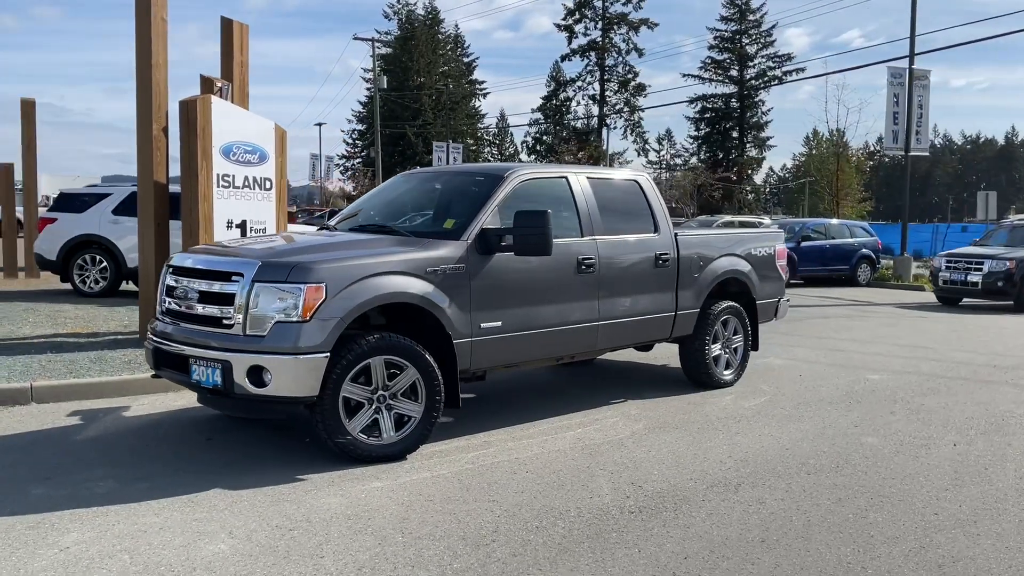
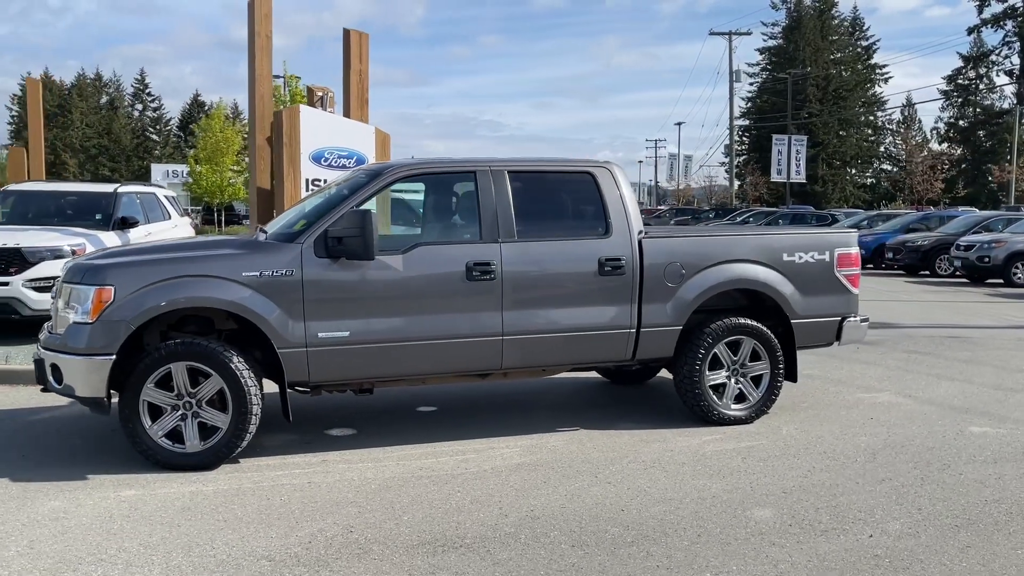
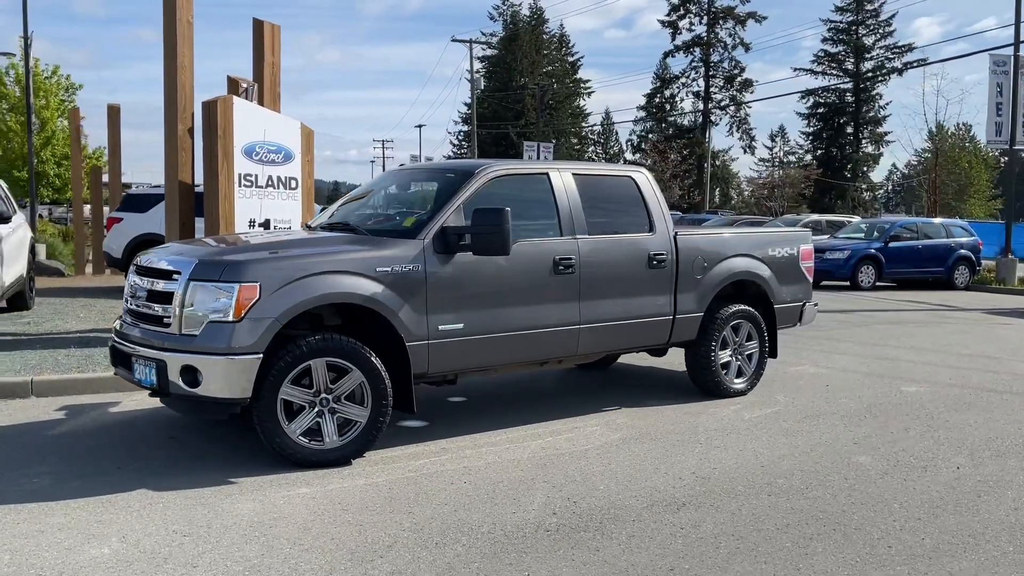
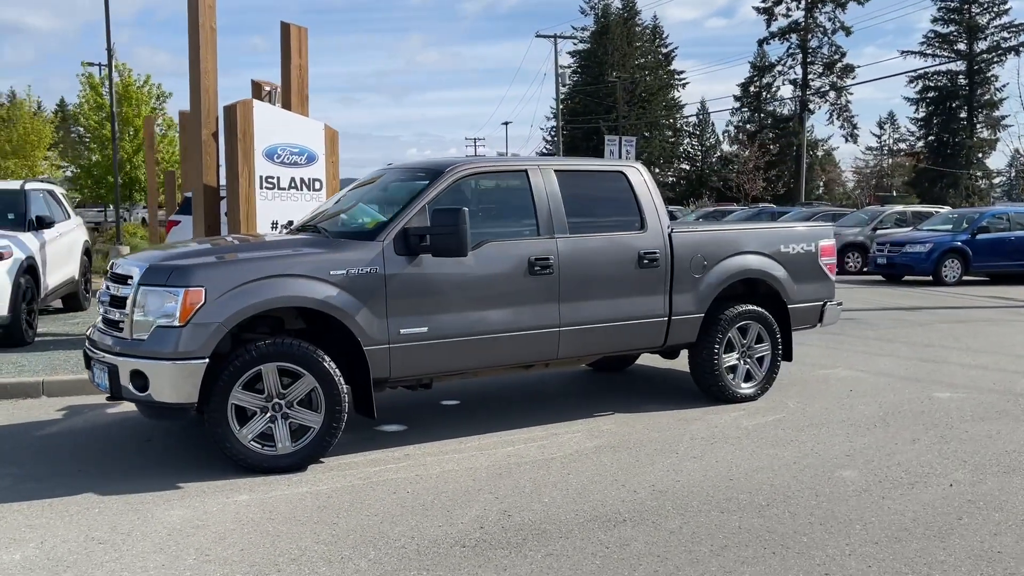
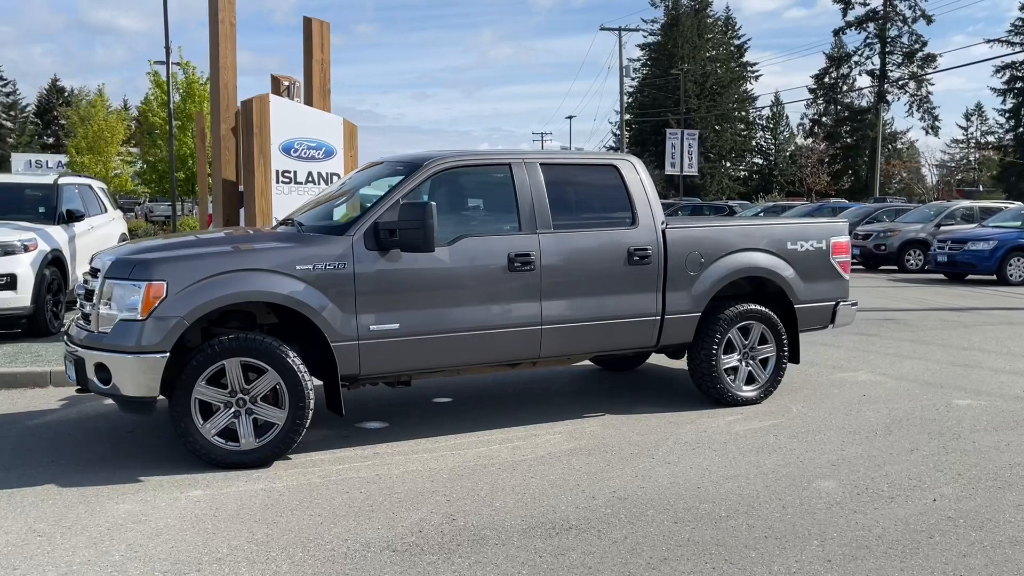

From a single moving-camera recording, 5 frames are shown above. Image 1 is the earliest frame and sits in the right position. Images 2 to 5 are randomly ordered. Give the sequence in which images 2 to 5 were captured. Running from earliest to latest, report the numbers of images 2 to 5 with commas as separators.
3, 4, 5, 2
